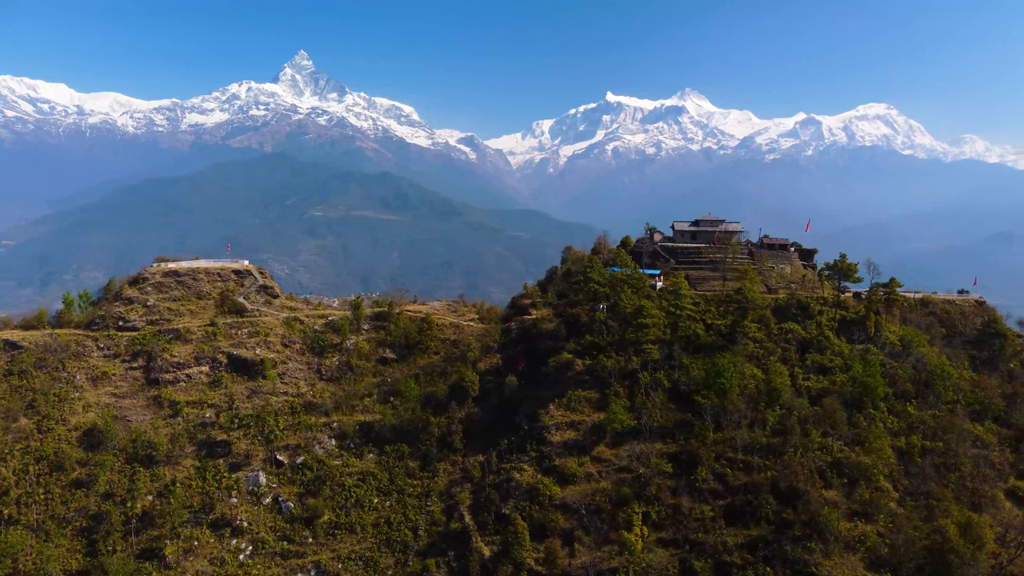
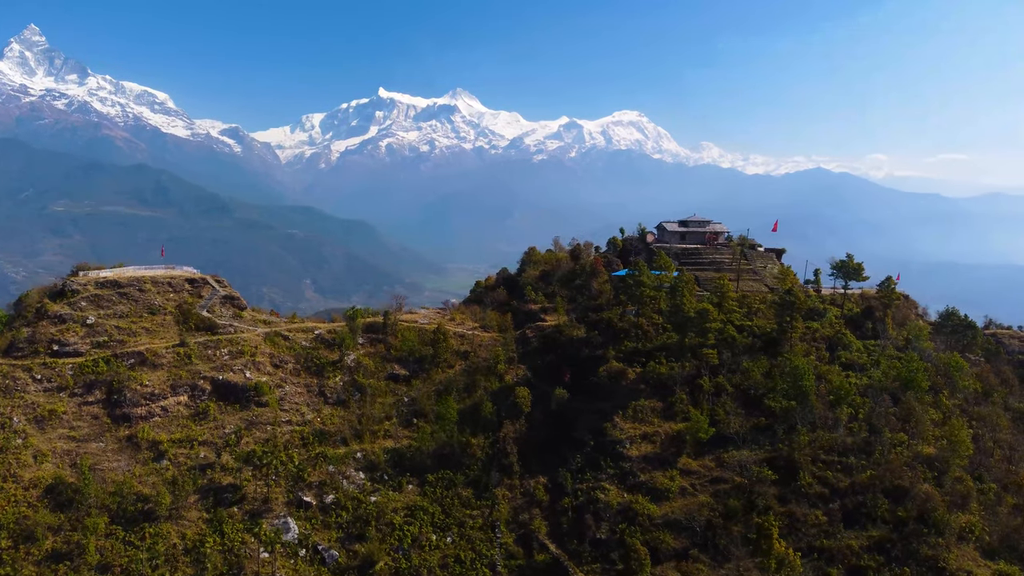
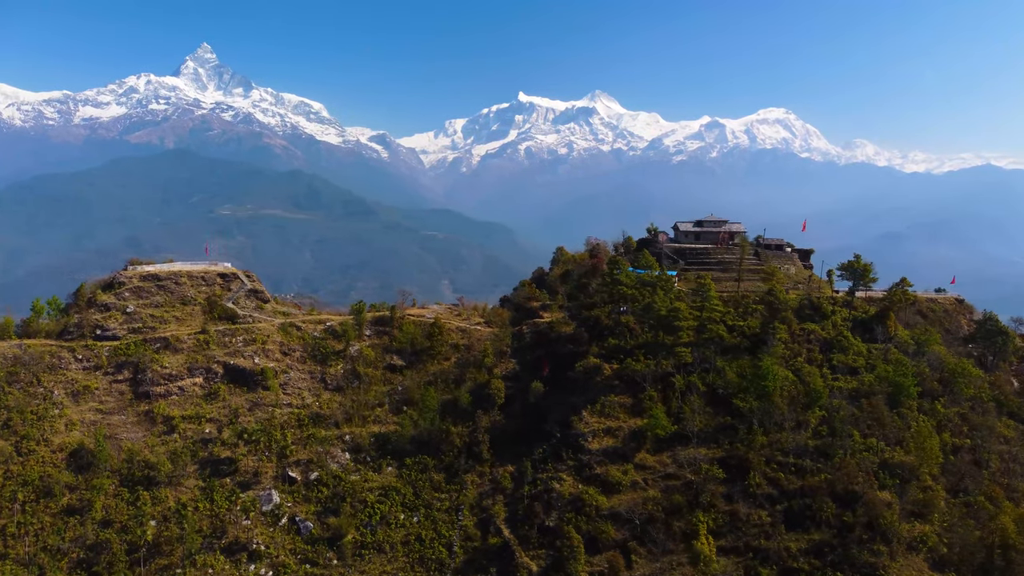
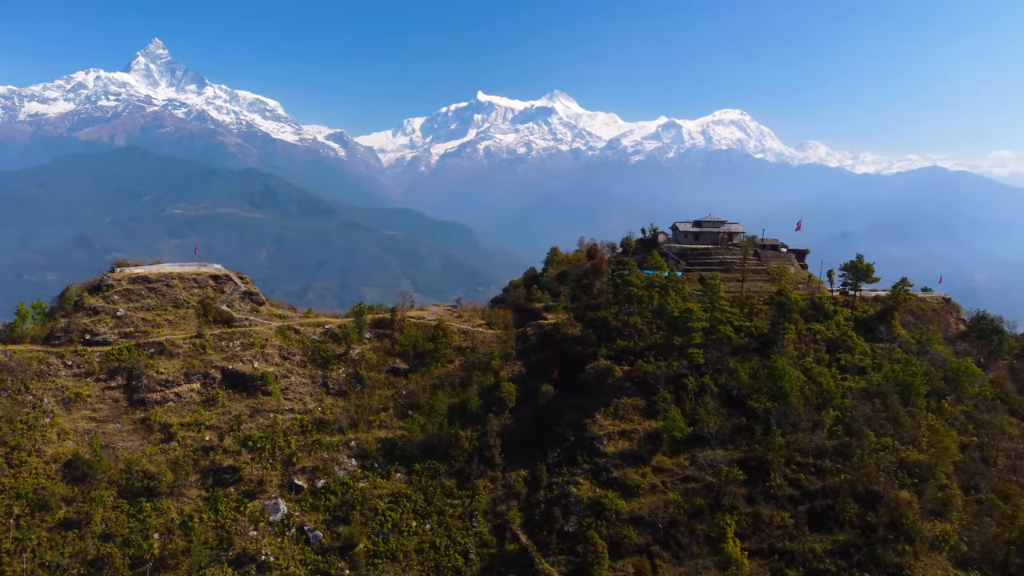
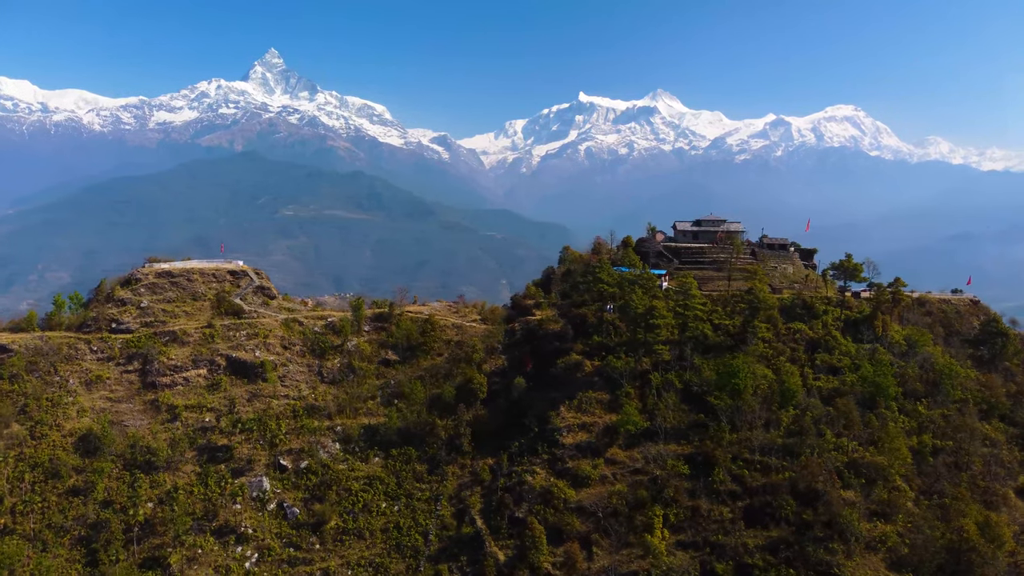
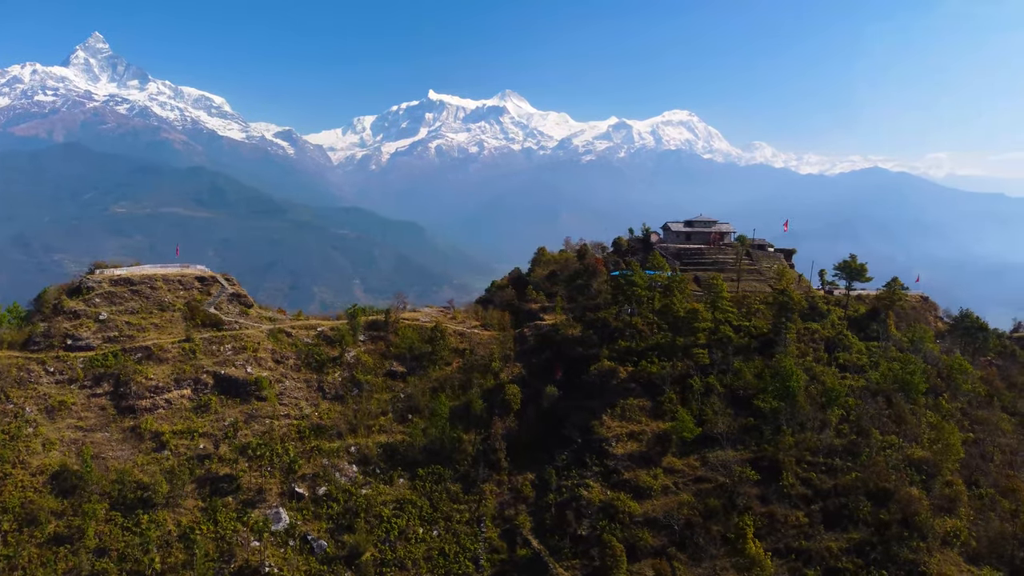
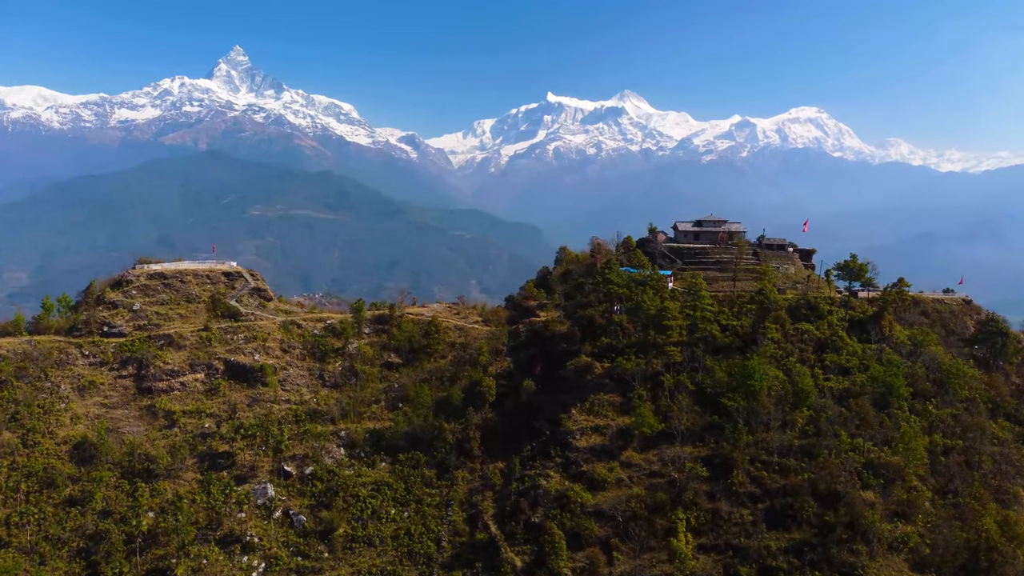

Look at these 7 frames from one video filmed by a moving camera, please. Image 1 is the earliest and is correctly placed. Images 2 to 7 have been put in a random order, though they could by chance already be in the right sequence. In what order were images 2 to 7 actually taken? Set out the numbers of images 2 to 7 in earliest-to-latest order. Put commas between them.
5, 7, 3, 4, 6, 2
